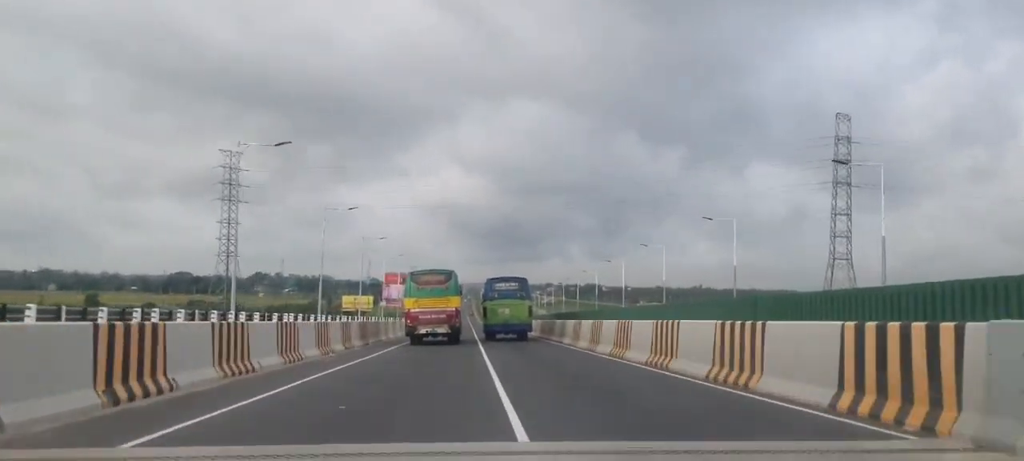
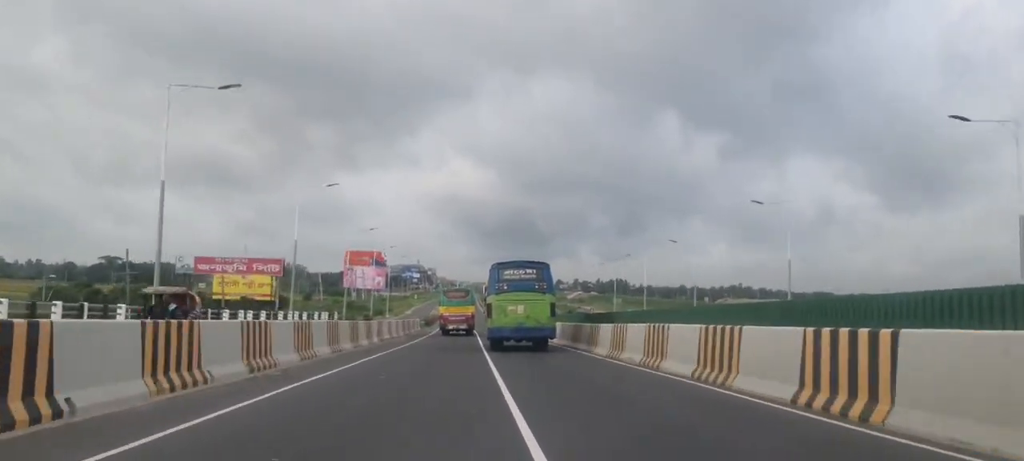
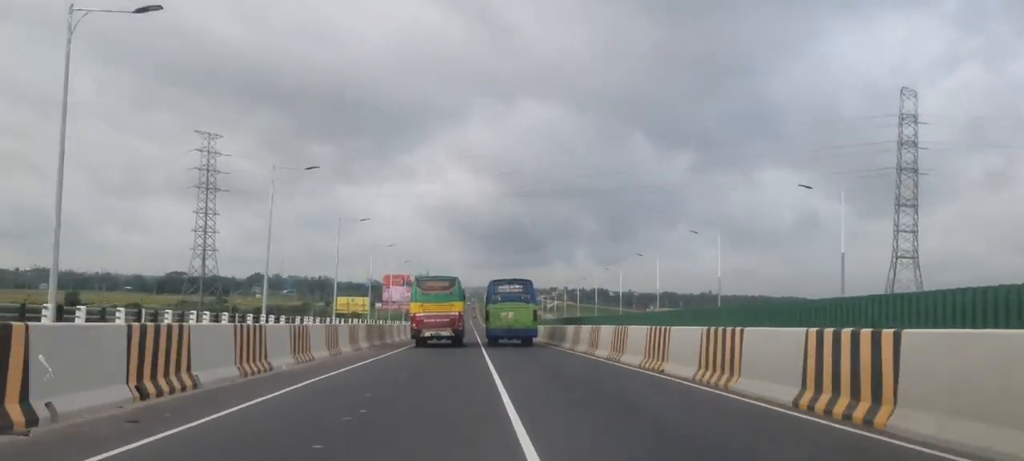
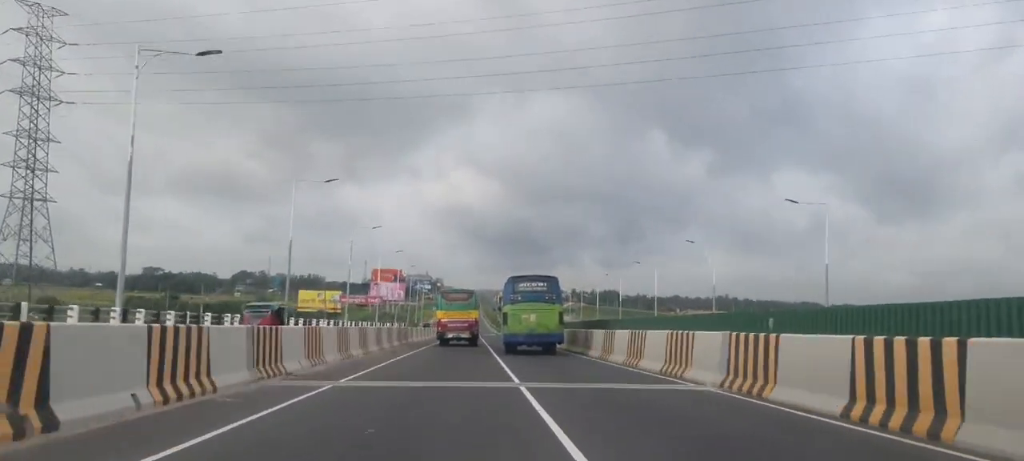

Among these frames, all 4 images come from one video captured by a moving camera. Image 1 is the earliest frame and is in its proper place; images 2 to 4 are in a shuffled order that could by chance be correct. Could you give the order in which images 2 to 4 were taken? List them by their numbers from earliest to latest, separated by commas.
3, 4, 2
